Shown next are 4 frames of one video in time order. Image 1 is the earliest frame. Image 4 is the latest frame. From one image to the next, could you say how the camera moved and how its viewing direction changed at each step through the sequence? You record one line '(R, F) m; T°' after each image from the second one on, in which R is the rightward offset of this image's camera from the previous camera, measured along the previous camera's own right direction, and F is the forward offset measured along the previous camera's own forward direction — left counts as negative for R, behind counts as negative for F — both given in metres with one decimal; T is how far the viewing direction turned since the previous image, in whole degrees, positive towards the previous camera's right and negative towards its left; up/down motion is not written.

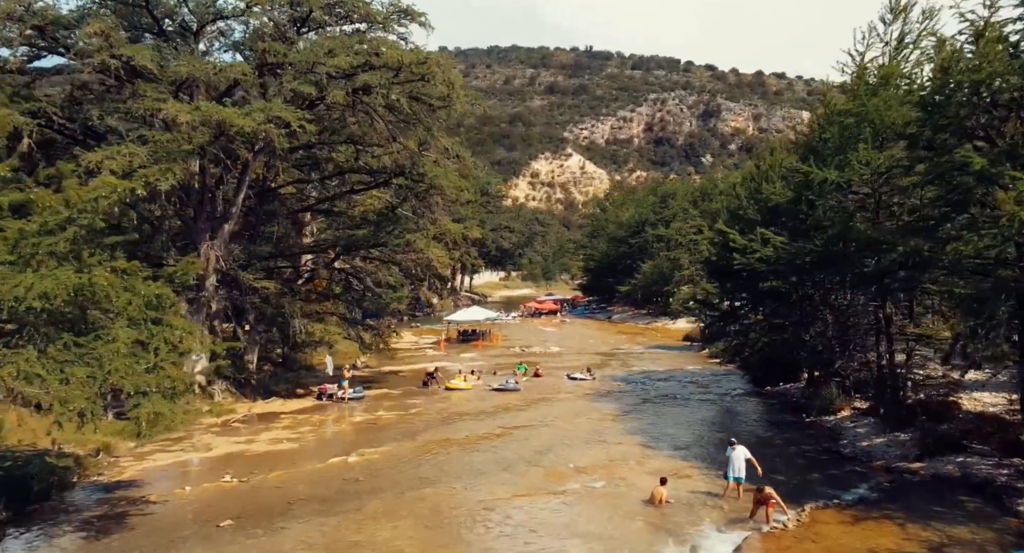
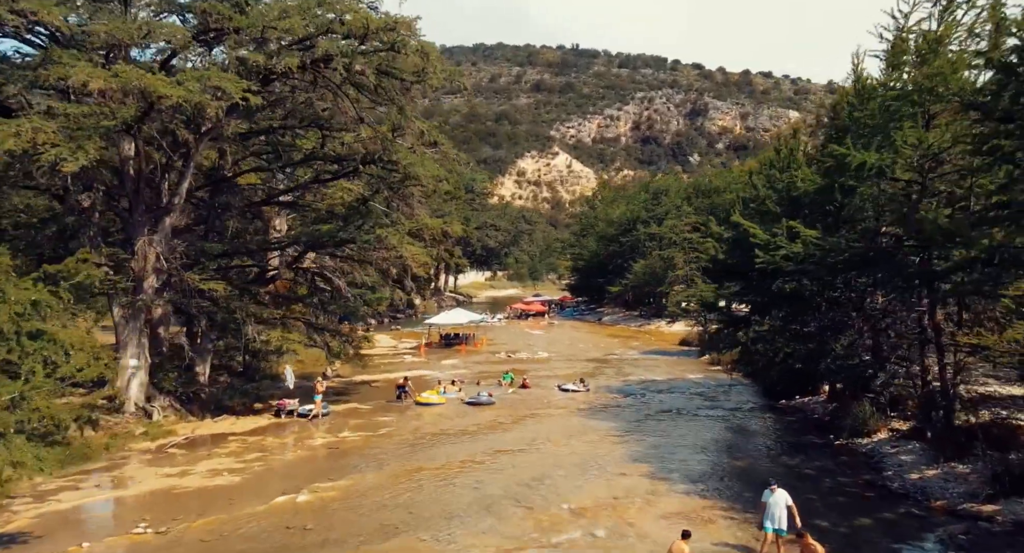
(+0.1, +3.3) m; +1°
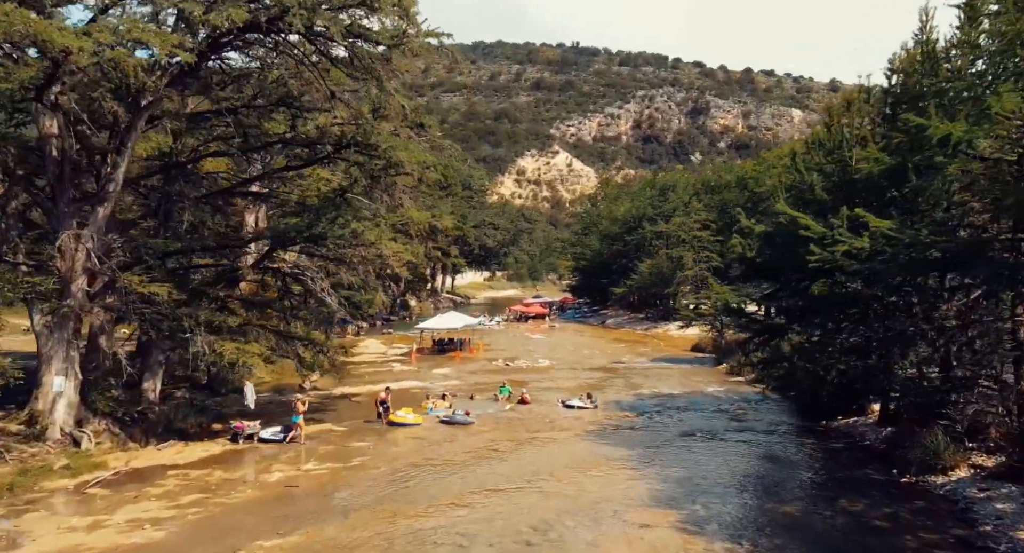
(+0.1, +3.6) m; 0°
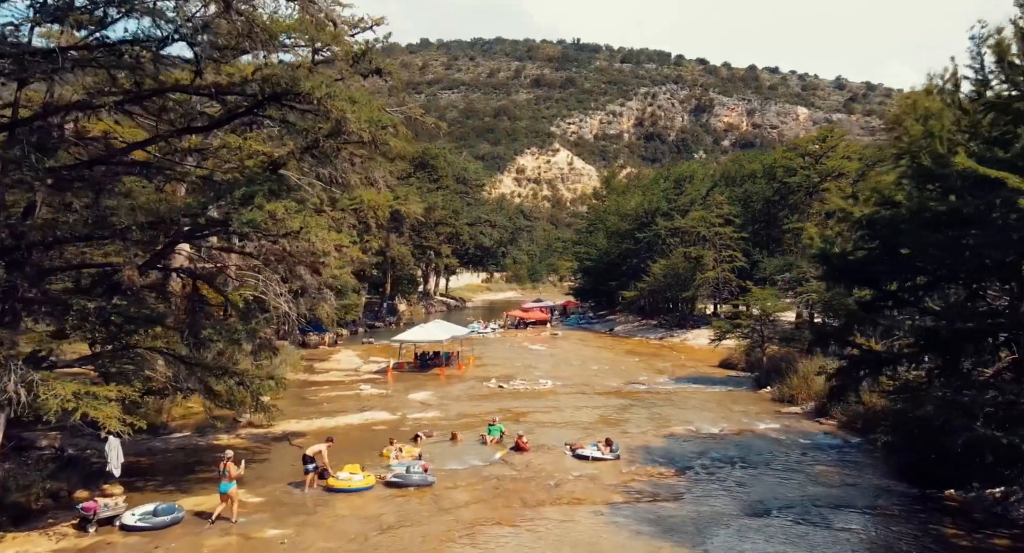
(+0.2, +7.1) m; 0°
